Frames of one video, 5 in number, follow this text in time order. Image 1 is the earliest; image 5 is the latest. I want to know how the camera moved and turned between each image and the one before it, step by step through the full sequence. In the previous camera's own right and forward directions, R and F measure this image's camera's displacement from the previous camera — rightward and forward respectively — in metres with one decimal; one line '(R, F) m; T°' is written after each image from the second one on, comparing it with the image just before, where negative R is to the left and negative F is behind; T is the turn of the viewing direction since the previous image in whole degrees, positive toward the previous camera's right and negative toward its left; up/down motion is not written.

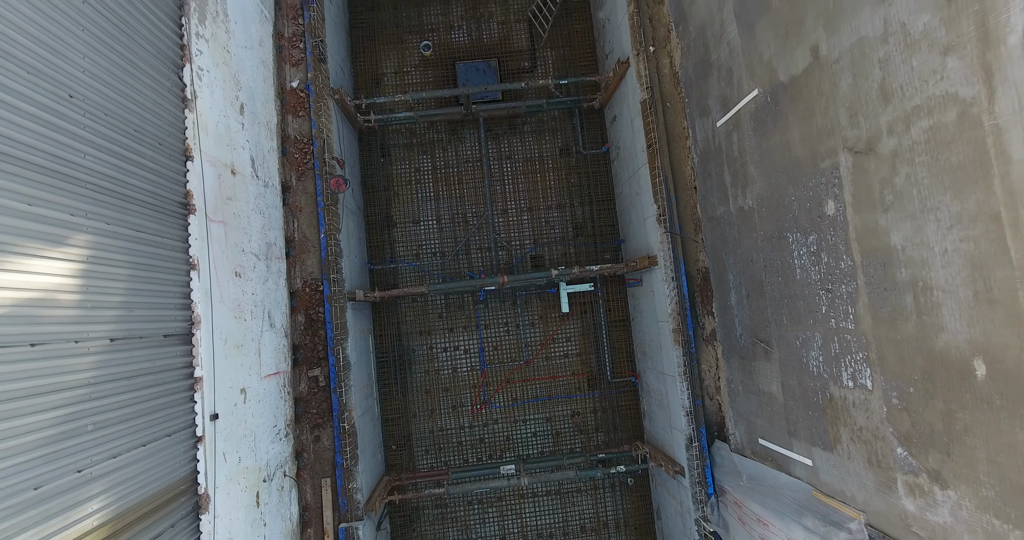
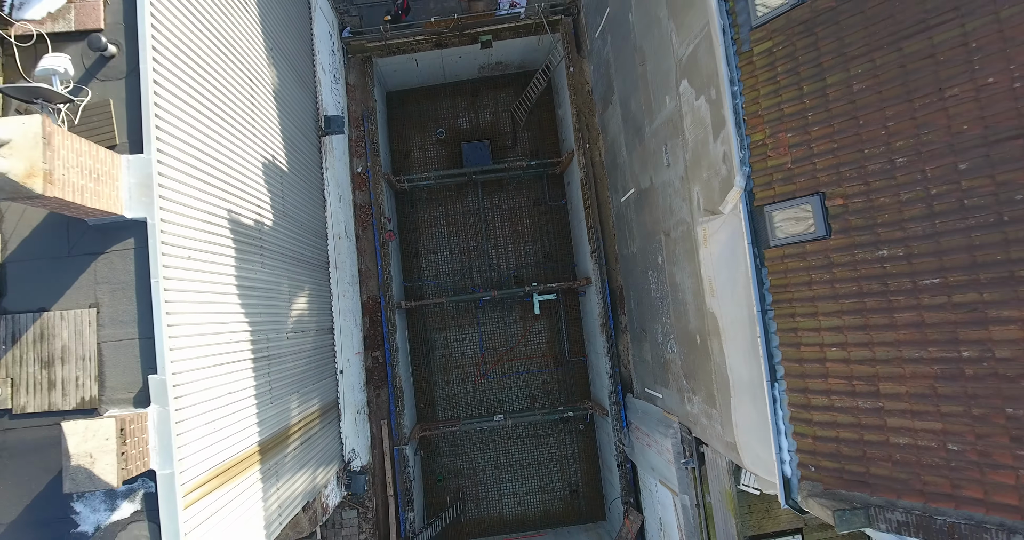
(+0.3, -4.3) m; 0°
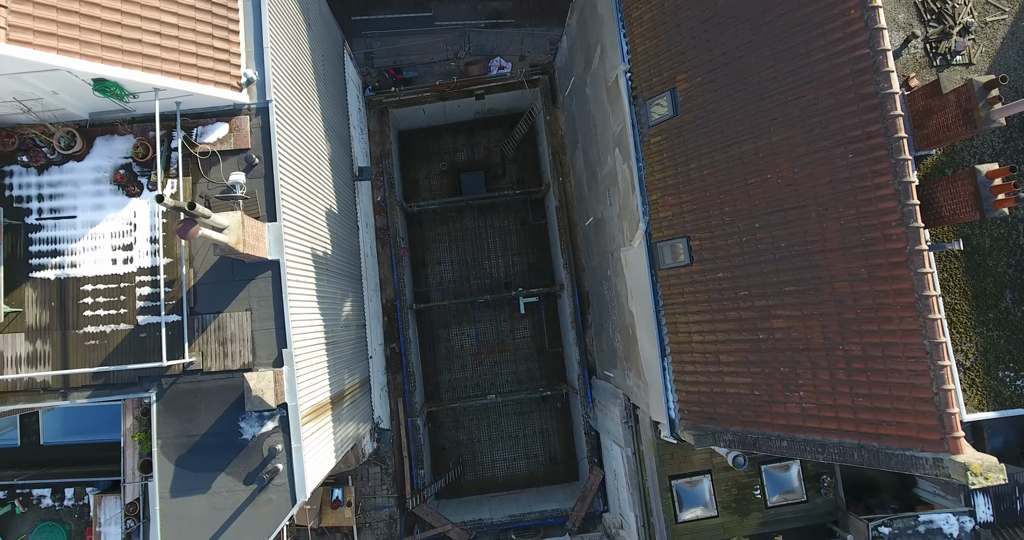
(+0.3, -3.0) m; 0°
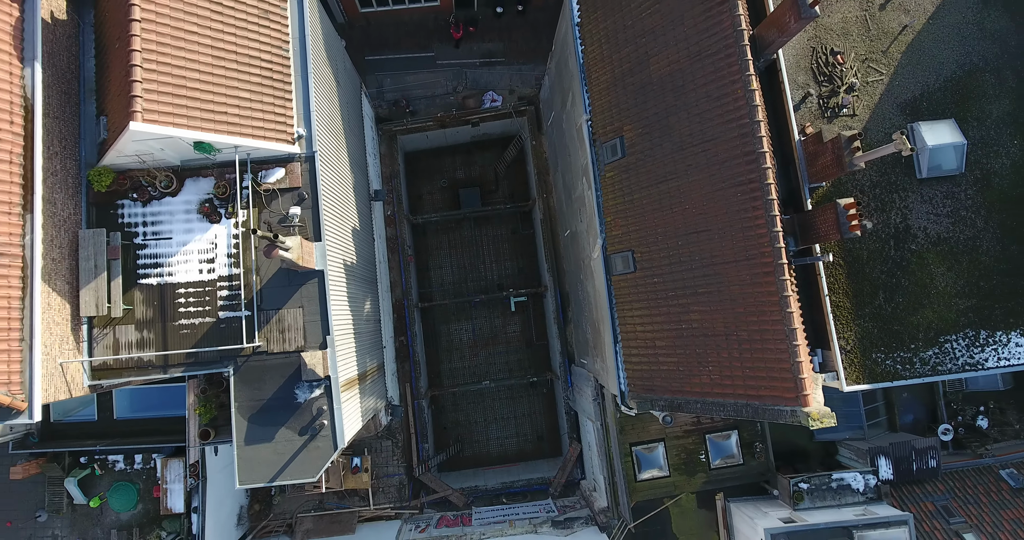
(+0.3, -2.5) m; 0°
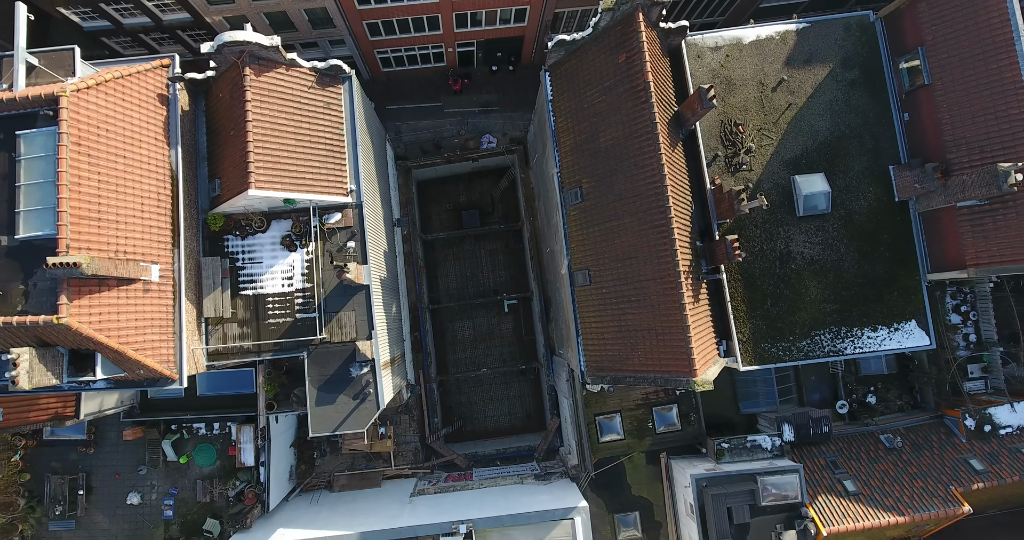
(+0.3, -4.1) m; 0°
